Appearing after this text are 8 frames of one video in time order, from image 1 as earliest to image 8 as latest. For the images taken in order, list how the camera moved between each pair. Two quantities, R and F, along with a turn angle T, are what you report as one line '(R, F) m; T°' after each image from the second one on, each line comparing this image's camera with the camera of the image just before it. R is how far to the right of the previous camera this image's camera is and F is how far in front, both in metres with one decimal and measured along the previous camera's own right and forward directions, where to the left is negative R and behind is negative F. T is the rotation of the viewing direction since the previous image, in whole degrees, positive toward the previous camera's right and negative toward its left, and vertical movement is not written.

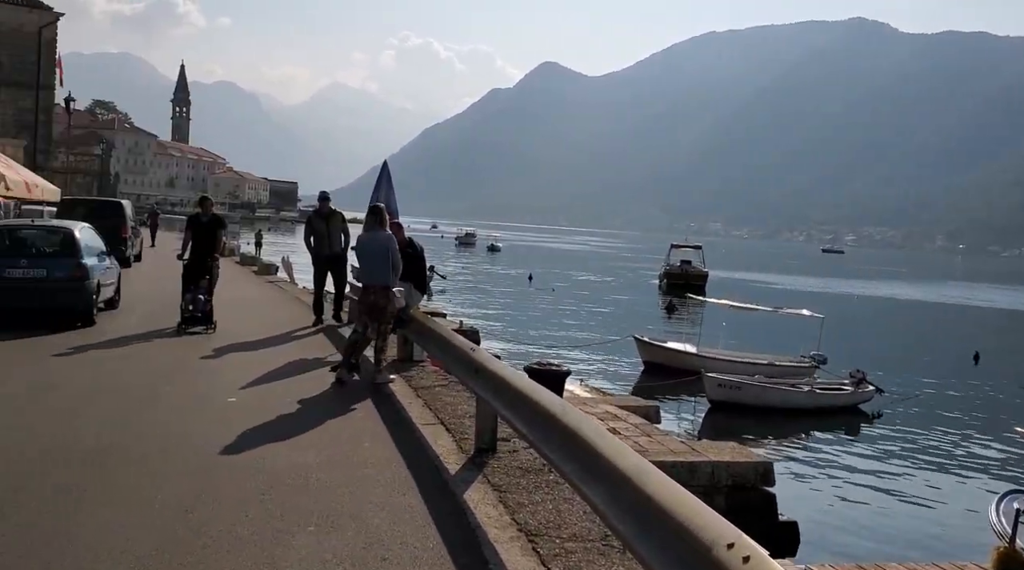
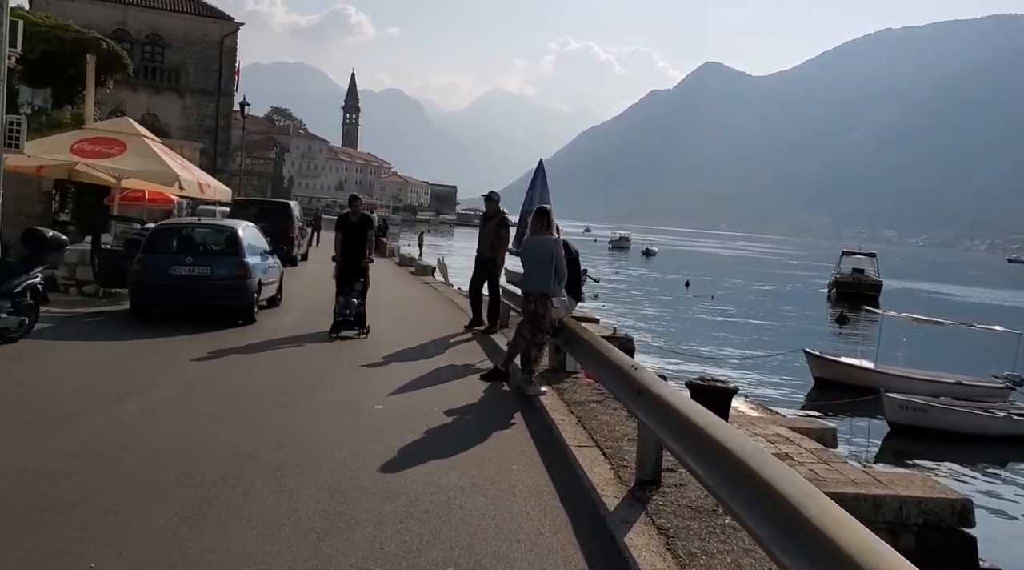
(-0.1, +0.7) m; -10°
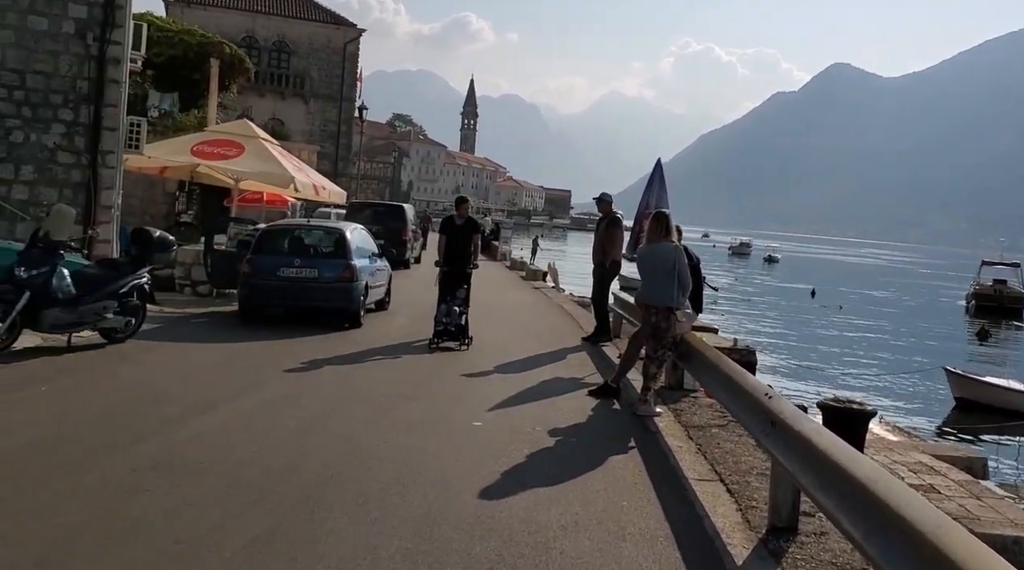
(0.0, +0.7) m; -7°
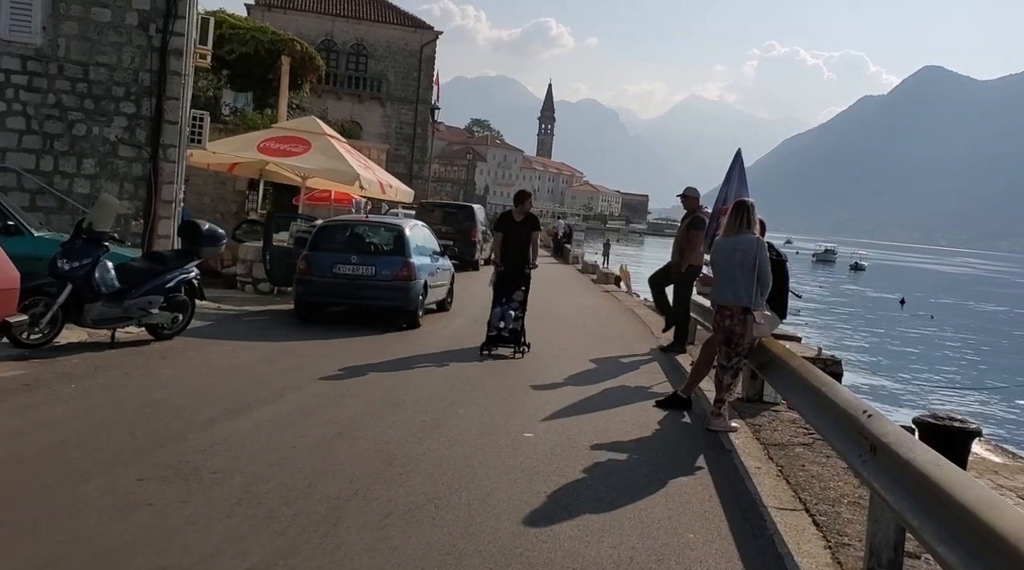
(+0.1, +0.7) m; -5°
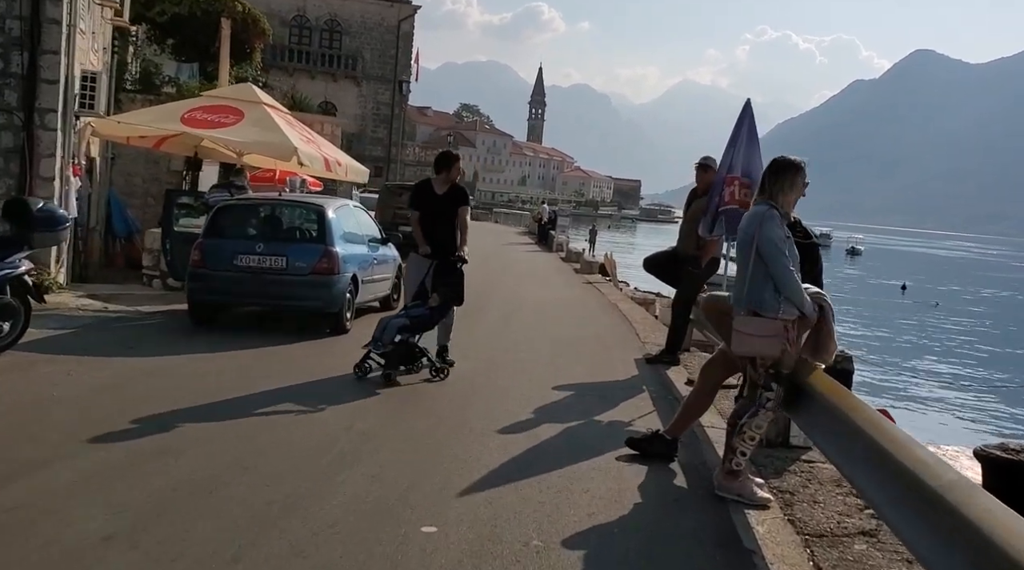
(+0.5, +2.5) m; 0°
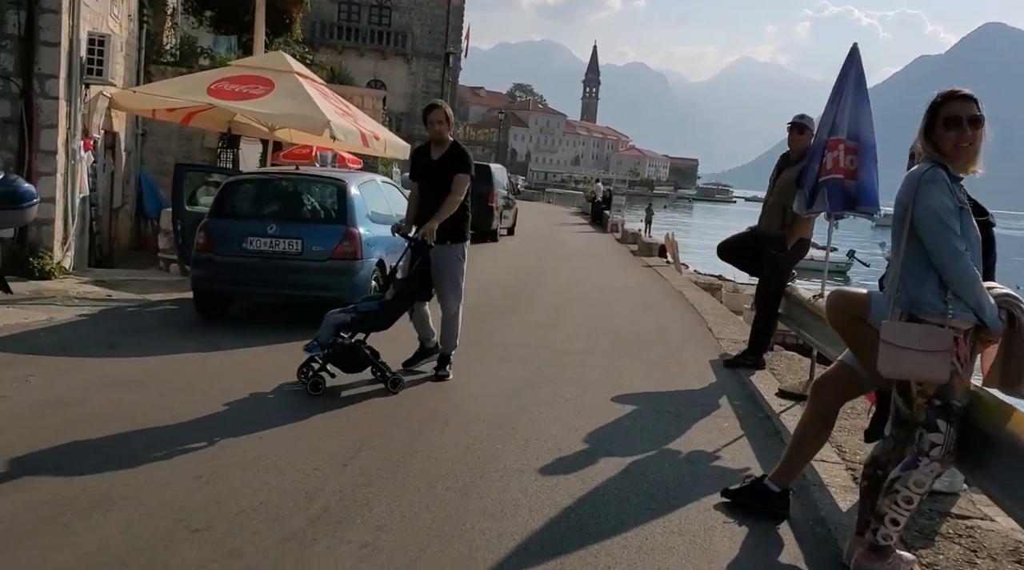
(0.0, +1.4) m; -3°
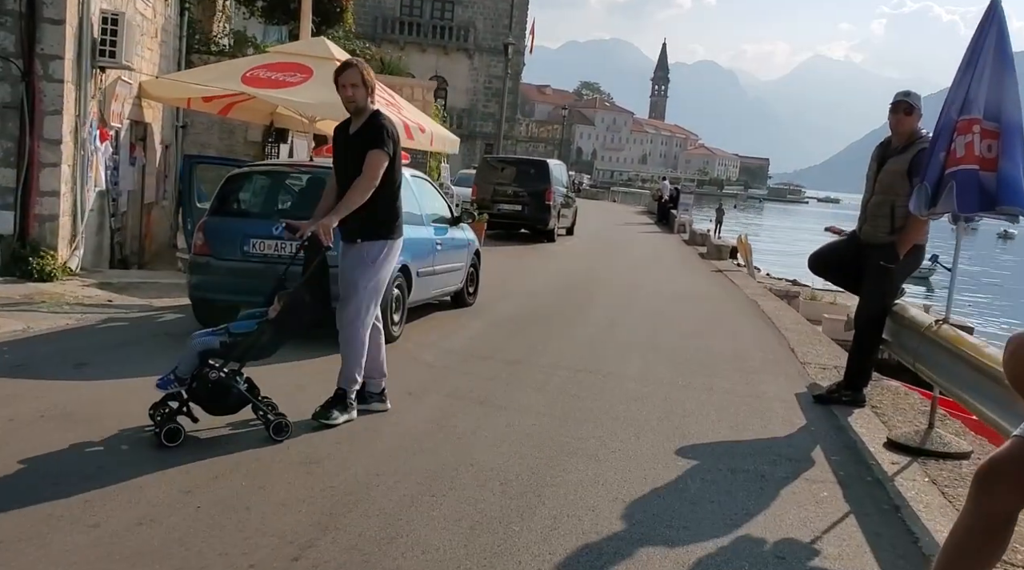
(+0.2, +1.3) m; -4°
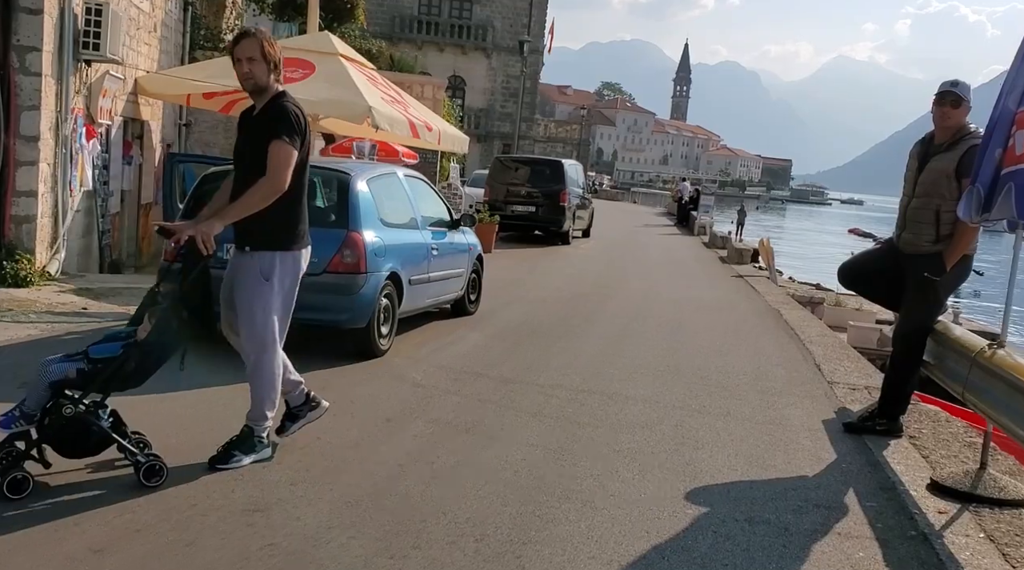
(+0.2, +0.7) m; -1°
